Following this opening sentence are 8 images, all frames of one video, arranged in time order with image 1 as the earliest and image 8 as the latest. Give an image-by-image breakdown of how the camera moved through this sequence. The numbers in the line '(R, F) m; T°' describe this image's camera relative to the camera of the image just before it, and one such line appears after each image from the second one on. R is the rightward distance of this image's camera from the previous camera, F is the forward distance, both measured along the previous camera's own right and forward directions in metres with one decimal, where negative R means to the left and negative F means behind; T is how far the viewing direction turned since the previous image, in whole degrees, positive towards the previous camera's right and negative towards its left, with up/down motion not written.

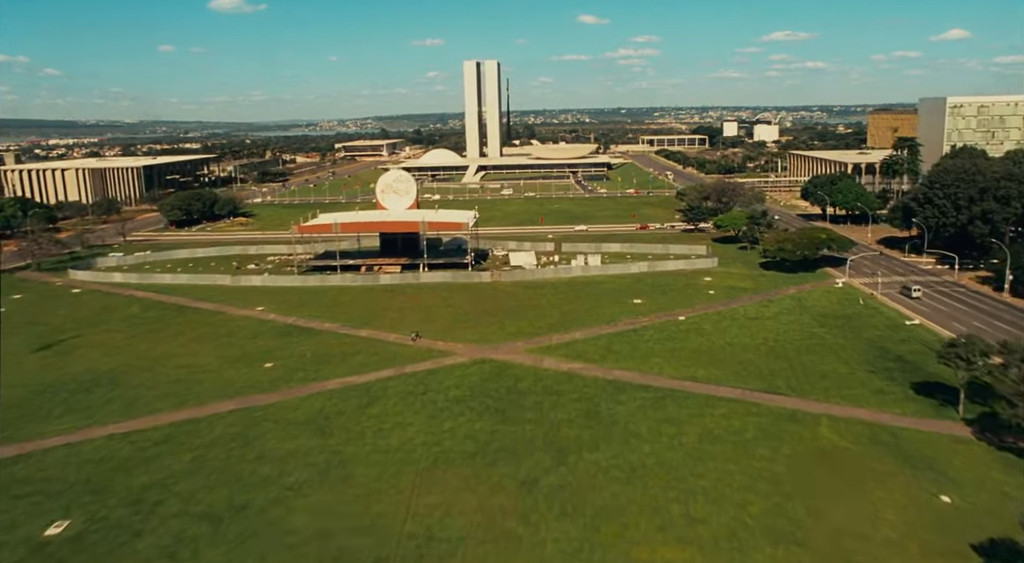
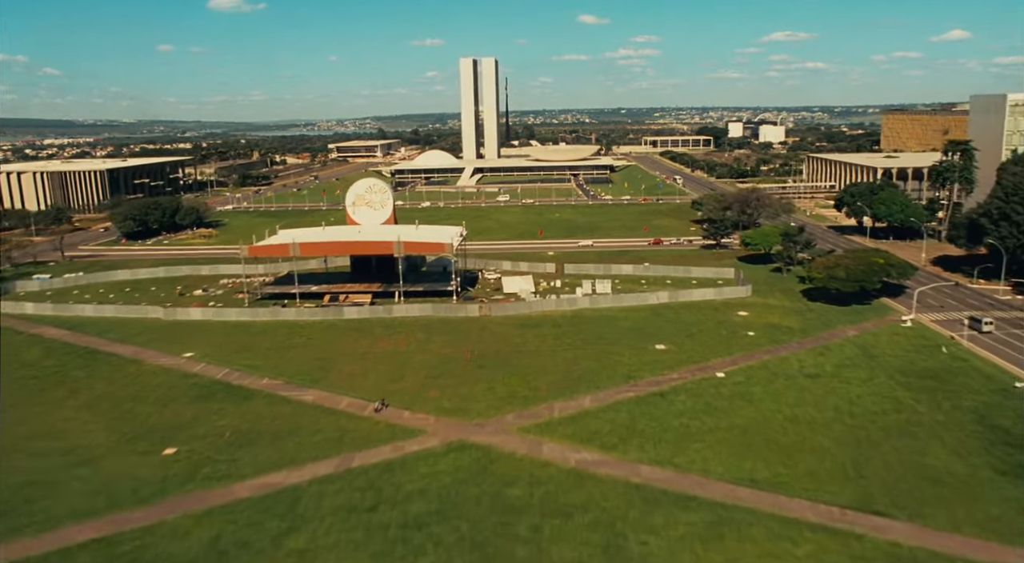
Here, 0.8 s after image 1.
(+0.4, +9.1) m; 0°
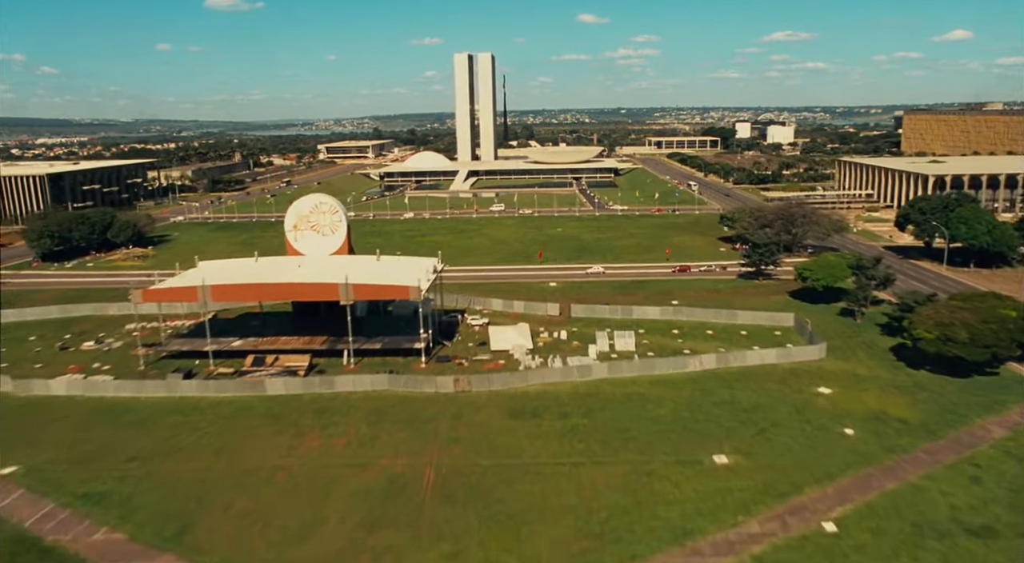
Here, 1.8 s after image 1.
(+0.5, +12.1) m; 0°
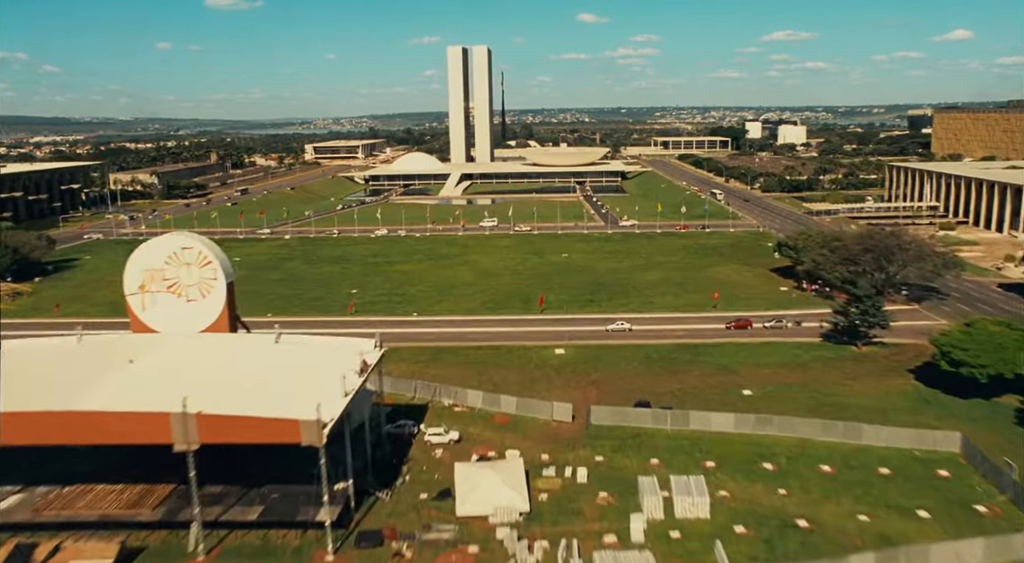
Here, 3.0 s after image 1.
(+0.5, +15.3) m; 0°
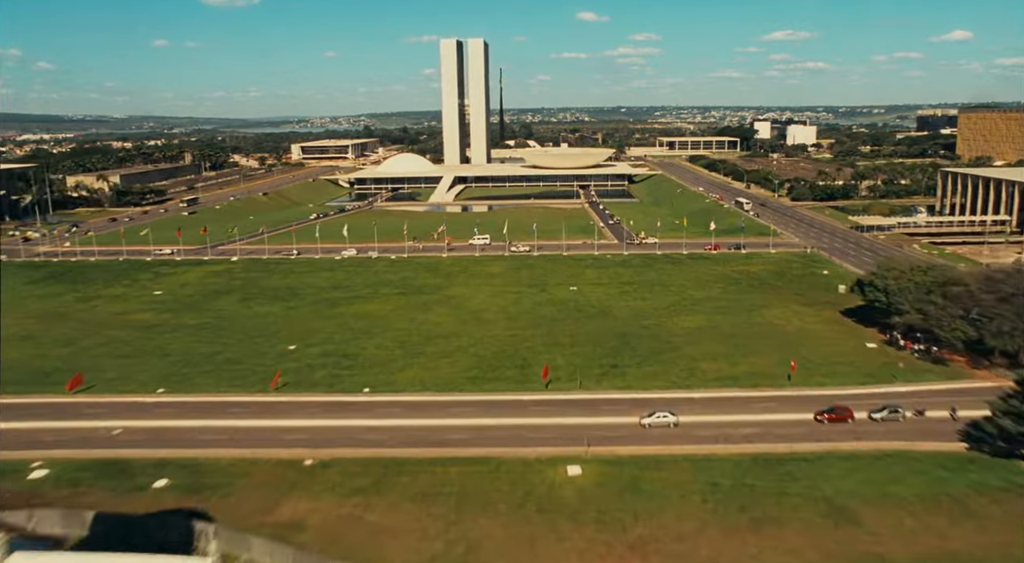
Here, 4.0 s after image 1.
(+0.3, +12.2) m; 0°
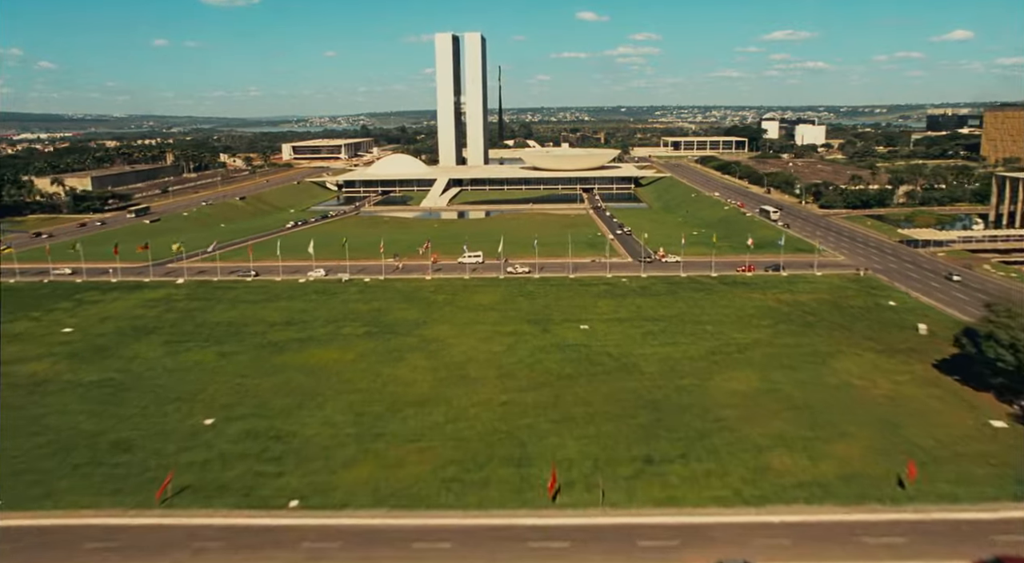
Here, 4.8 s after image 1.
(+0.2, +9.2) m; 0°
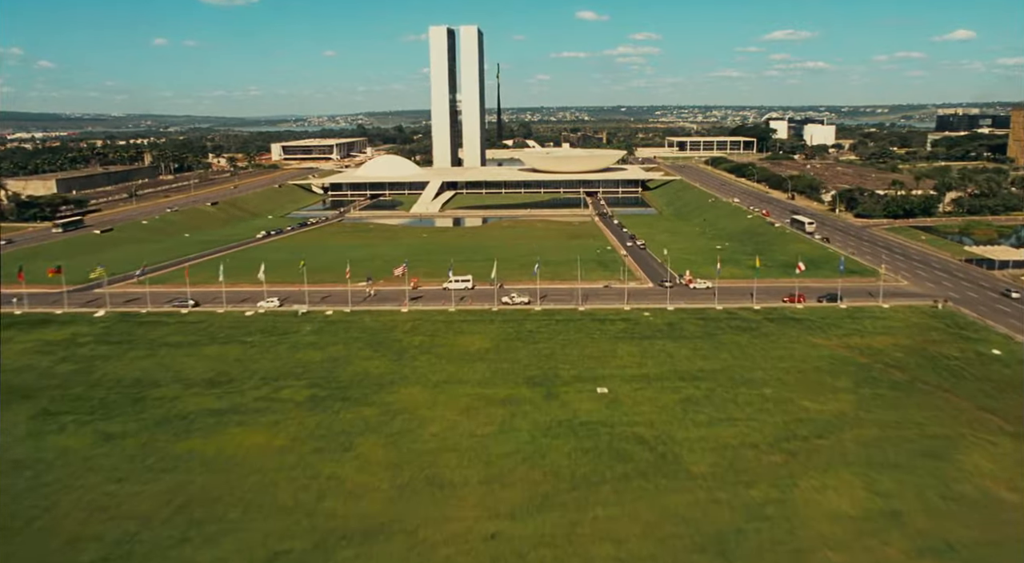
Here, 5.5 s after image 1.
(+0.2, +9.2) m; 0°
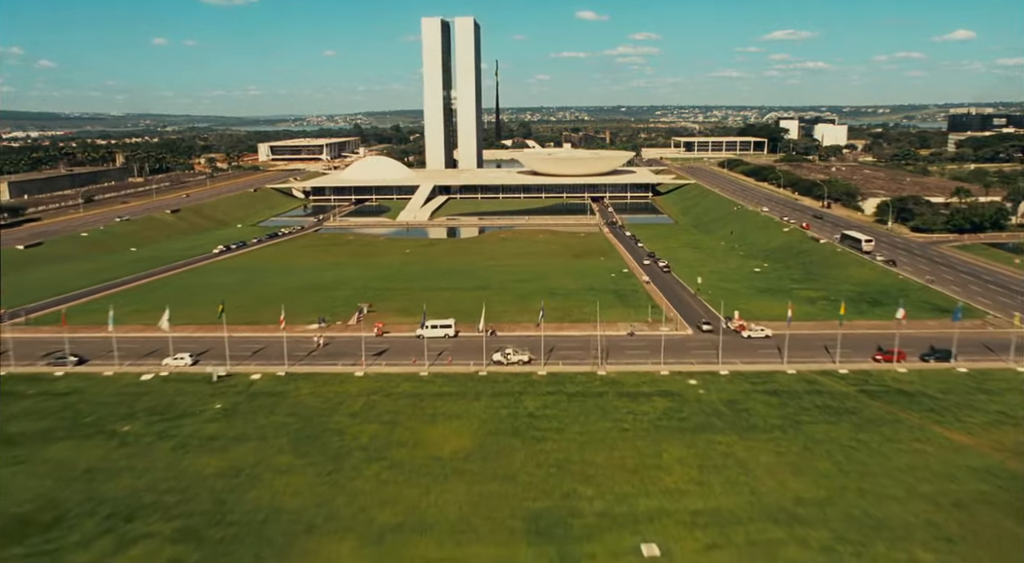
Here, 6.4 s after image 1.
(+0.2, +10.8) m; 0°
